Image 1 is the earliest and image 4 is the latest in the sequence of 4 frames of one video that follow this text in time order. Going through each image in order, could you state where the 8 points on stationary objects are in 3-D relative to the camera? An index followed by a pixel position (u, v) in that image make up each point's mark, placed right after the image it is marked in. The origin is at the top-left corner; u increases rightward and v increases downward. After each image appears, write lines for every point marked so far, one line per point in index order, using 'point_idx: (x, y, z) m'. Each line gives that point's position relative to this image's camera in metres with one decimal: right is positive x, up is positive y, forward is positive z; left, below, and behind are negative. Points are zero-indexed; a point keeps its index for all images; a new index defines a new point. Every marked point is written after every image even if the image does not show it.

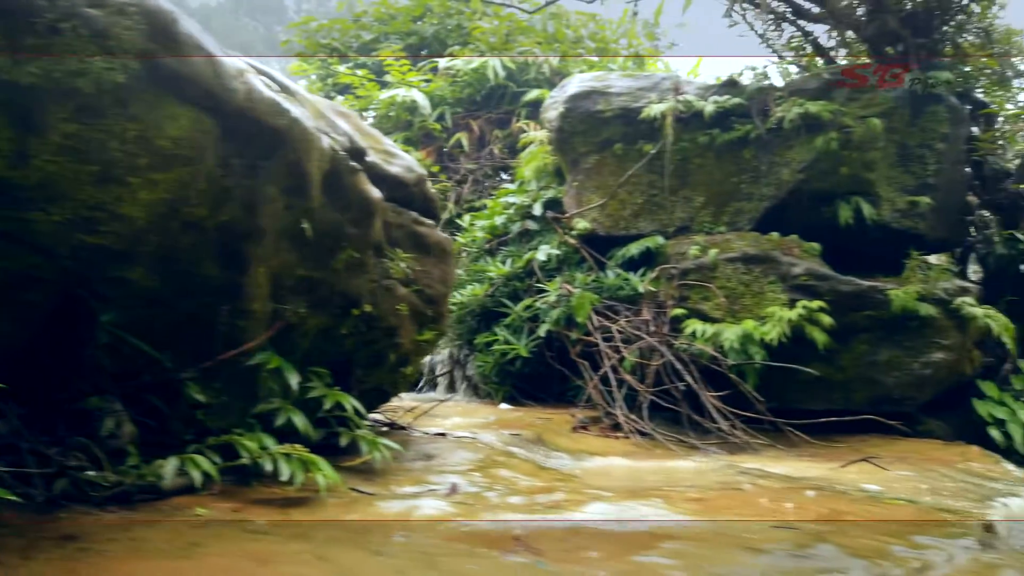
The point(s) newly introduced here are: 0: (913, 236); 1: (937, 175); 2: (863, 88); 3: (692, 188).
0: (+3.3, +0.4, +6.3) m
1: (+3.6, +0.9, +6.3) m
2: (+2.9, +1.7, +6.4) m
3: (+1.6, +0.9, +6.5) m
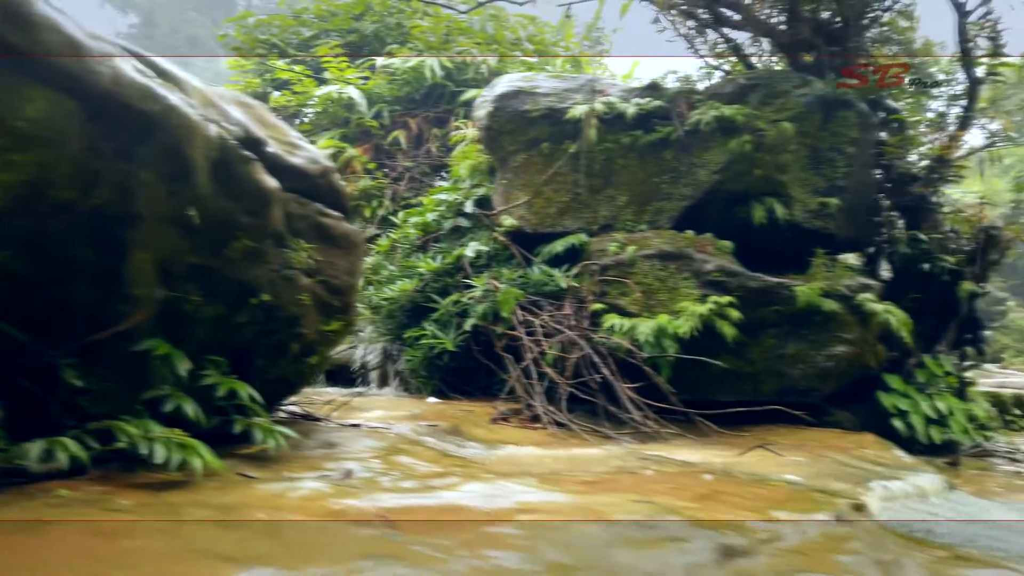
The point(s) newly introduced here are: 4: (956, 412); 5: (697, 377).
0: (+2.7, +0.5, +6.6) m
1: (+3.0, +1.0, +6.6) m
2: (+2.3, +1.7, +6.6) m
3: (+0.9, +0.9, +6.7) m
4: (+3.8, -1.1, +6.5) m
5: (+1.4, -0.7, +5.7) m
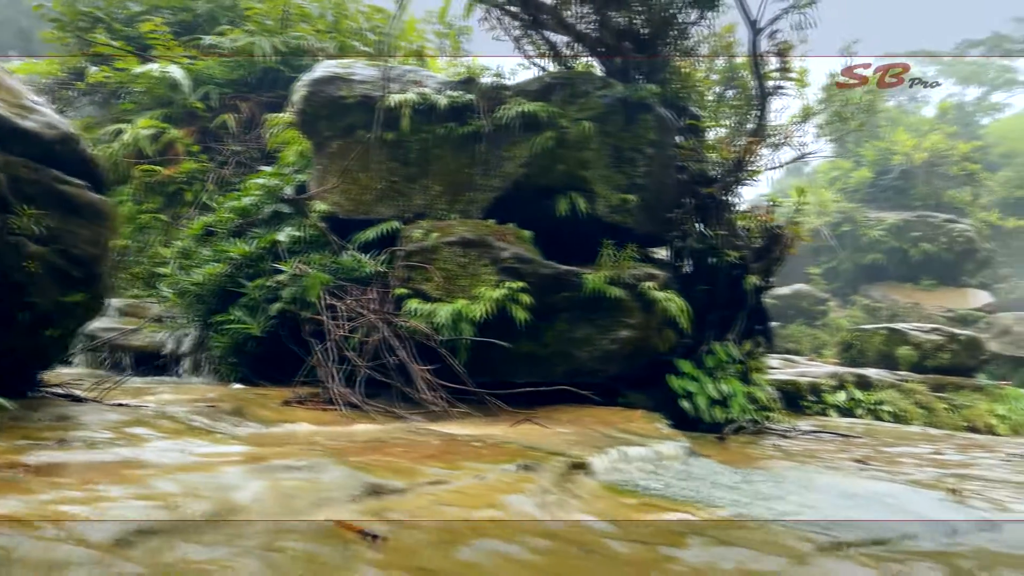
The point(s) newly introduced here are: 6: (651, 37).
0: (+1.0, +0.5, +7.0) m
1: (+1.3, +1.1, +7.1) m
2: (+0.6, +1.8, +7.0) m
3: (-0.7, +1.0, +6.8) m
4: (+2.1, -1.0, +7.1) m
5: (-0.2, -0.6, +5.9) m
6: (+1.4, +2.5, +7.6) m
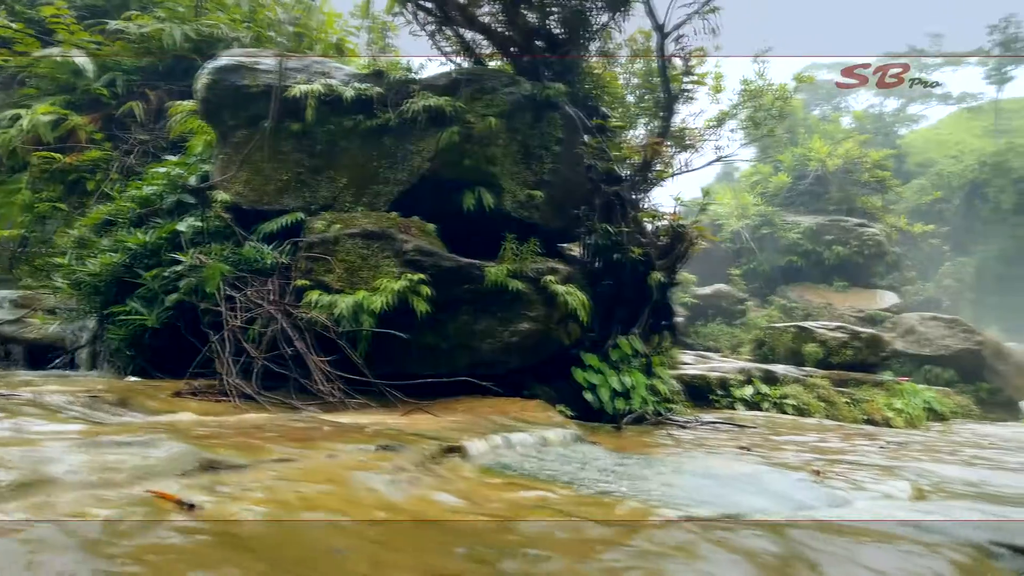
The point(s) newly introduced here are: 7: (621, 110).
0: (+0.1, +0.6, +7.1) m
1: (+0.4, +1.1, +7.3) m
2: (-0.2, +1.9, +7.1) m
3: (-1.6, +1.1, +6.8) m
4: (+1.2, -0.9, +7.3) m
5: (-0.9, -0.5, +6.0) m
6: (+0.5, +2.5, +7.7) m
7: (+1.2, +1.9, +8.0) m
